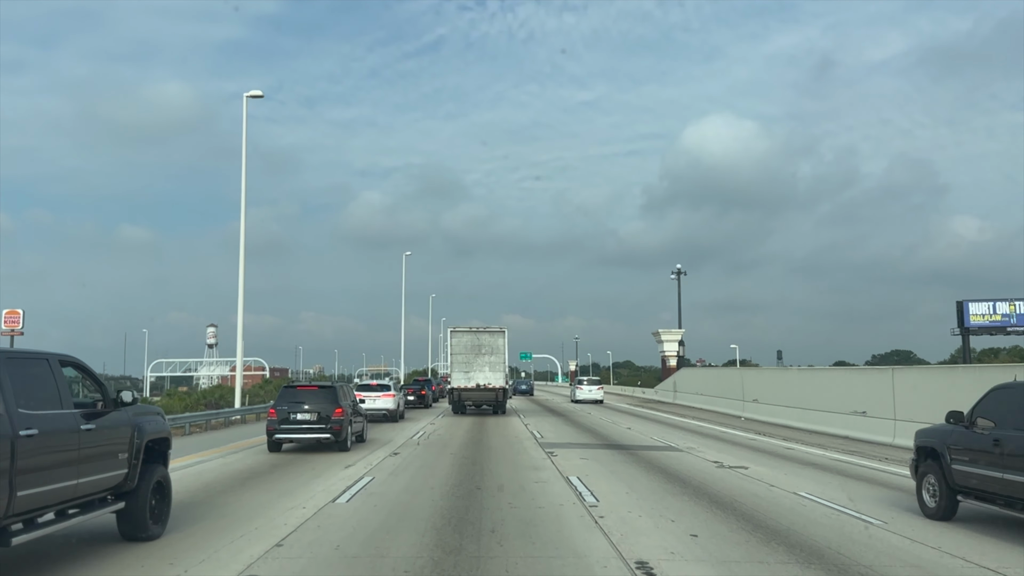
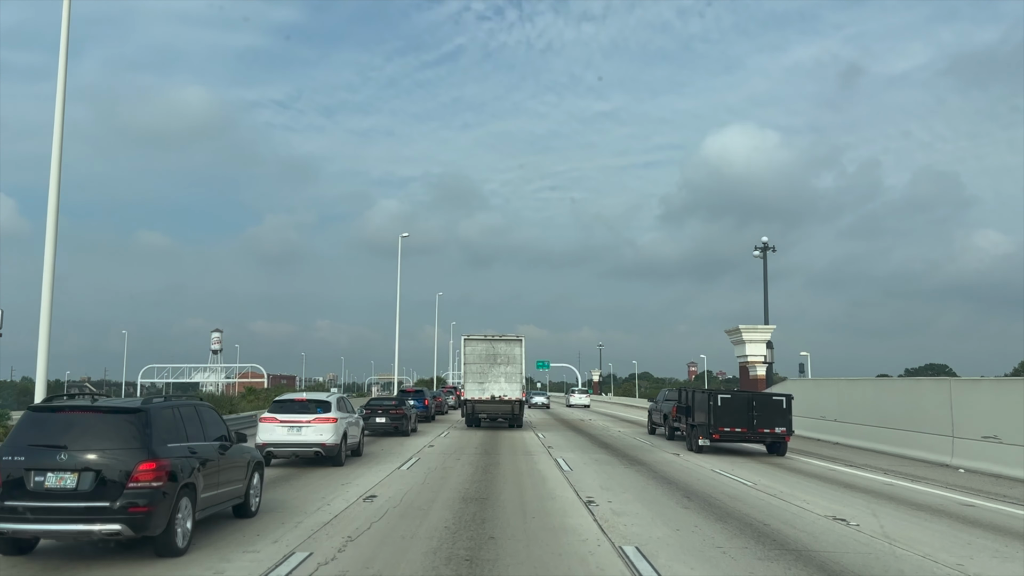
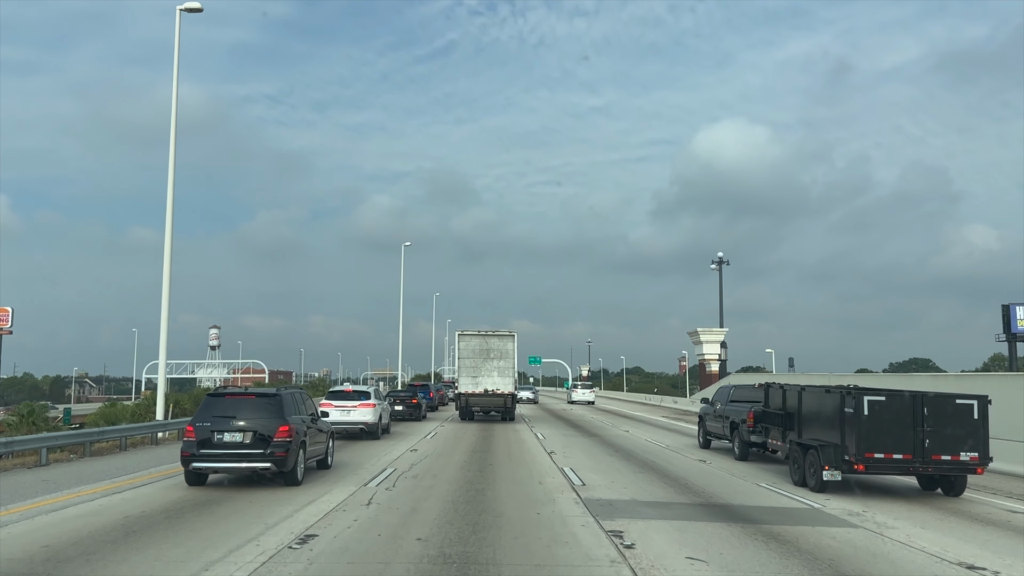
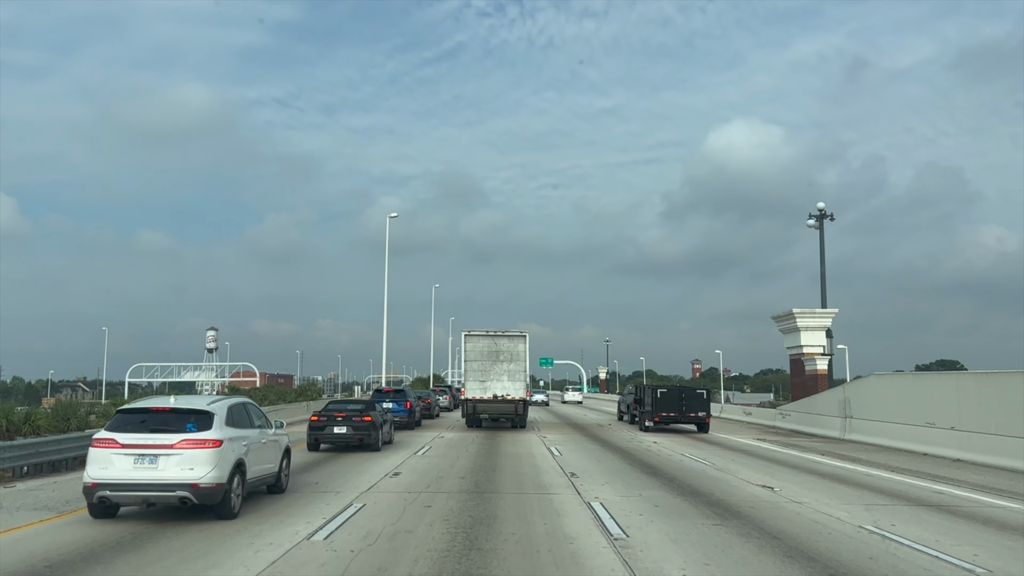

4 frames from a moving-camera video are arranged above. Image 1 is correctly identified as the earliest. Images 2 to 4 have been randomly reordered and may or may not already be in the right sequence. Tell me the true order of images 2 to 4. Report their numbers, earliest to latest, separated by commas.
3, 2, 4
